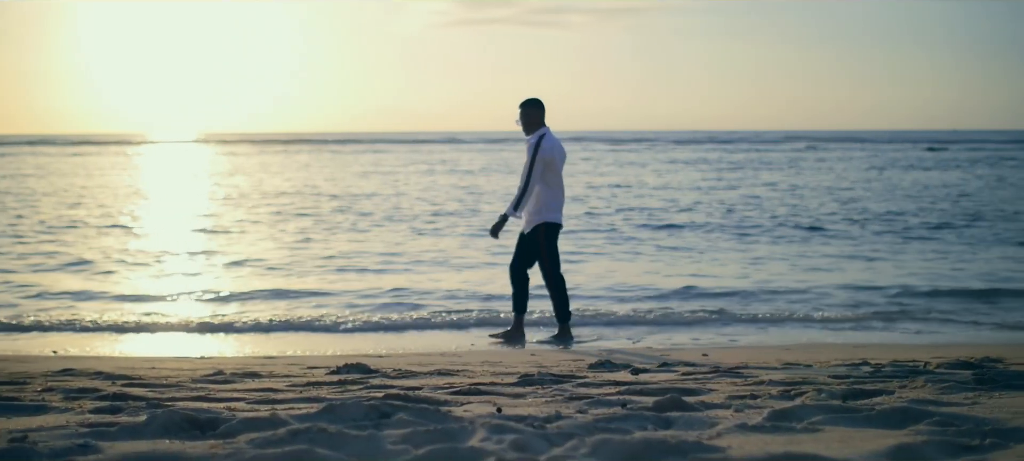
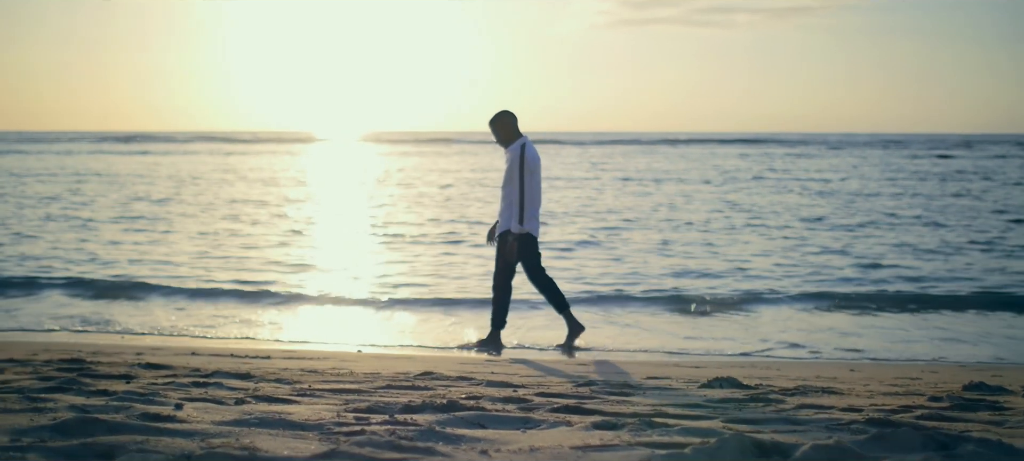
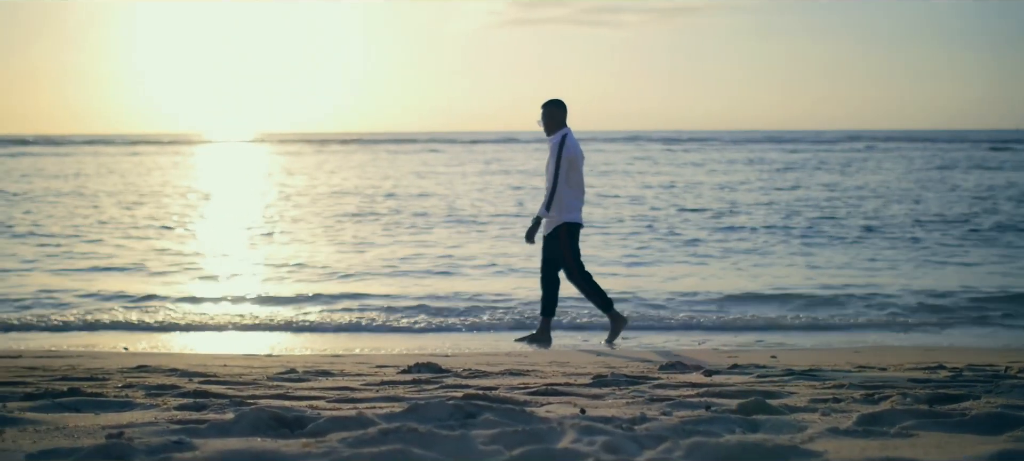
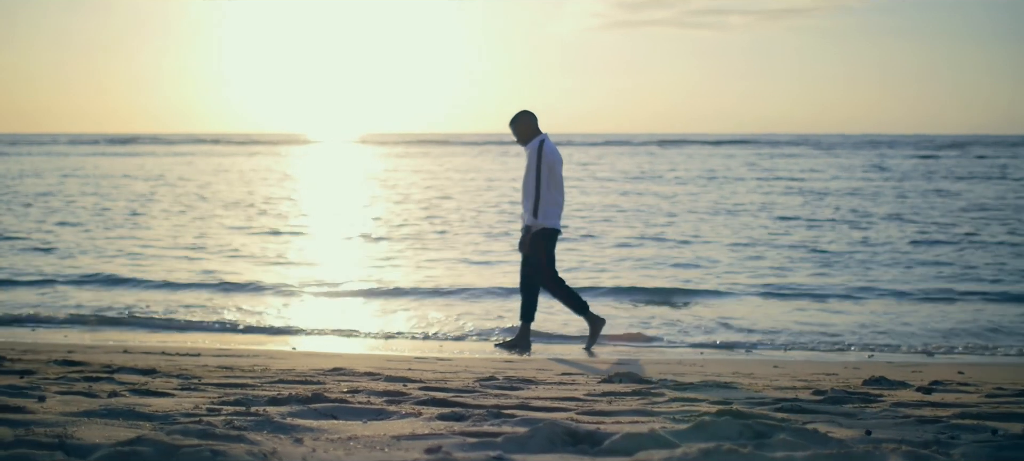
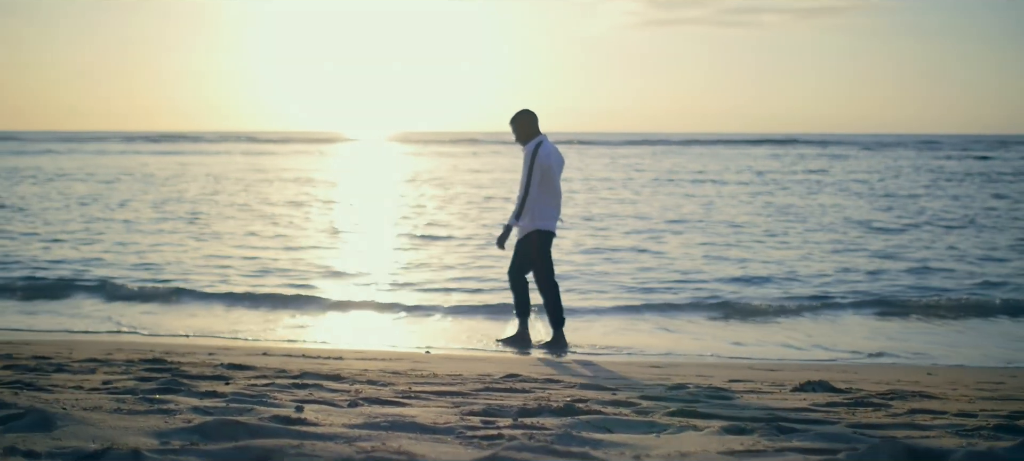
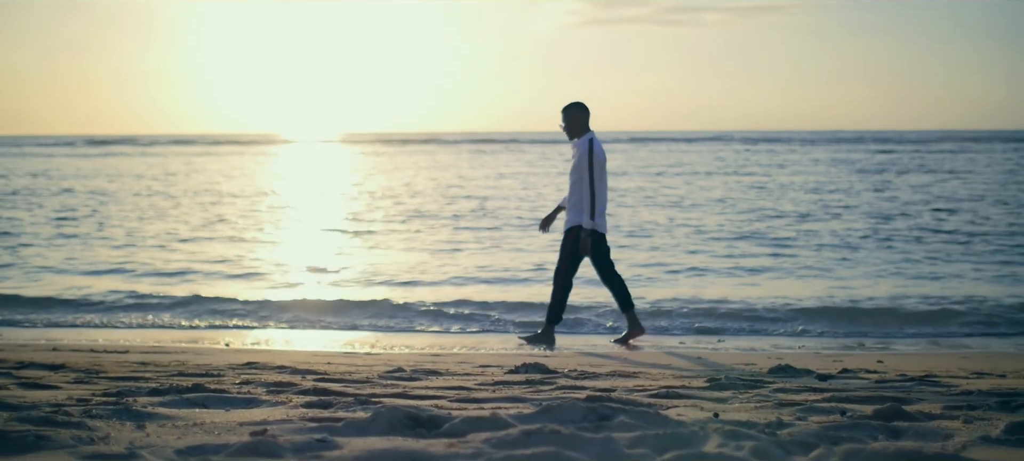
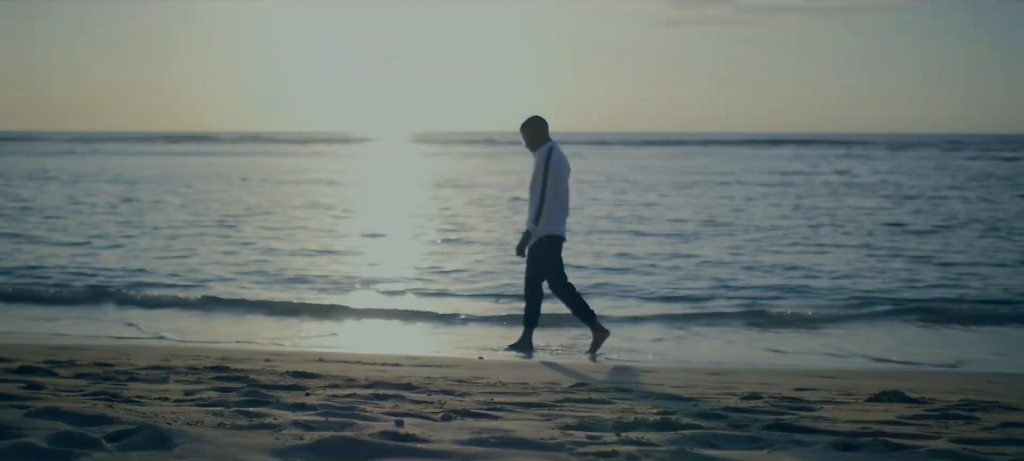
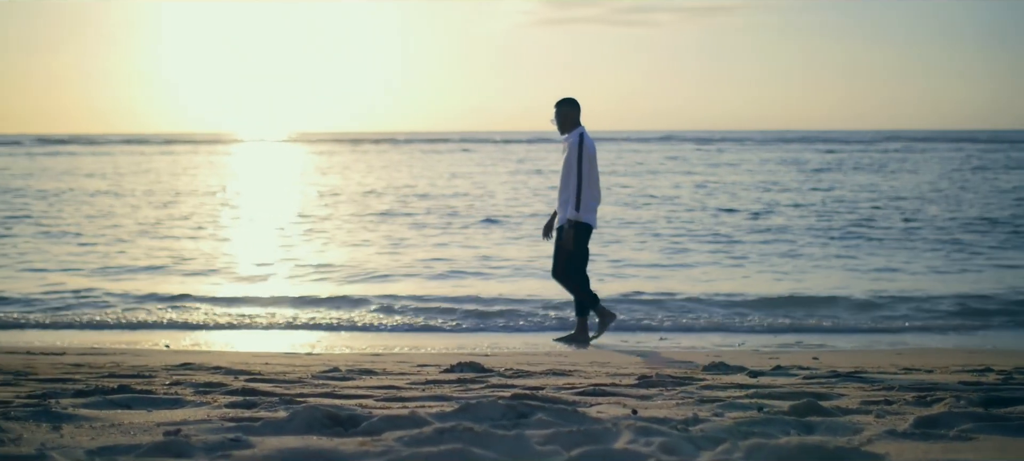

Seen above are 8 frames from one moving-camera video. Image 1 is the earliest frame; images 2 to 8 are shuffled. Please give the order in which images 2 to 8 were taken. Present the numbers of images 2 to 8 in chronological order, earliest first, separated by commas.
3, 8, 6, 4, 2, 5, 7
